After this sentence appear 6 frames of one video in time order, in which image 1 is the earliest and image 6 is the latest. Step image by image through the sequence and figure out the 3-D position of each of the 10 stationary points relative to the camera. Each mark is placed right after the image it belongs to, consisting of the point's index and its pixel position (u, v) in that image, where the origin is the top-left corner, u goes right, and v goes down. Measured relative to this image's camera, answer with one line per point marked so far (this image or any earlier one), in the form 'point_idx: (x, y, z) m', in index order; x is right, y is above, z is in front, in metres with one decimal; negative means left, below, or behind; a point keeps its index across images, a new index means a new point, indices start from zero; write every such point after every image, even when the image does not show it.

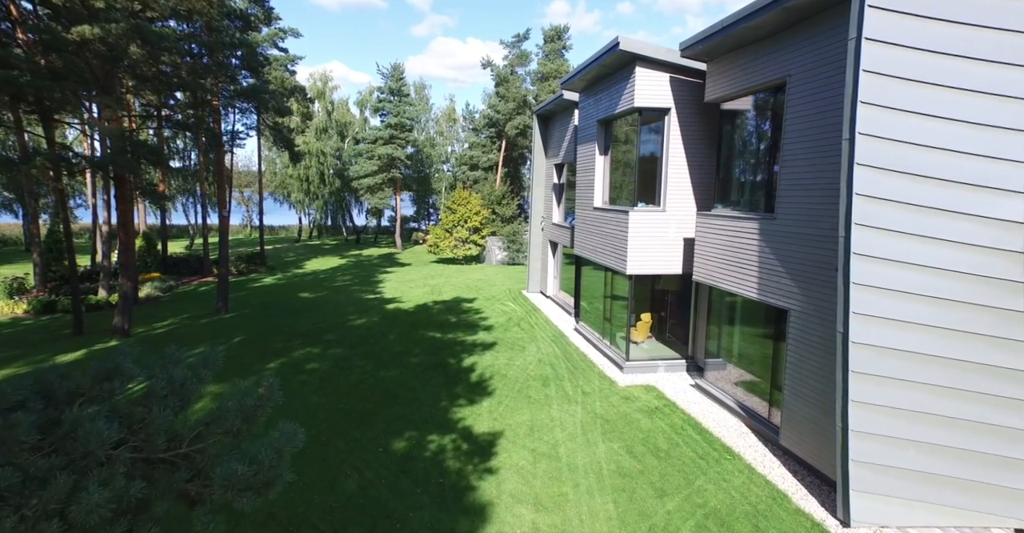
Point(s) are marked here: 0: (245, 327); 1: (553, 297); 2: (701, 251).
0: (-7.0, -1.6, +14.1) m
1: (+1.4, -1.0, +17.7) m
2: (+3.3, +0.3, +9.3) m
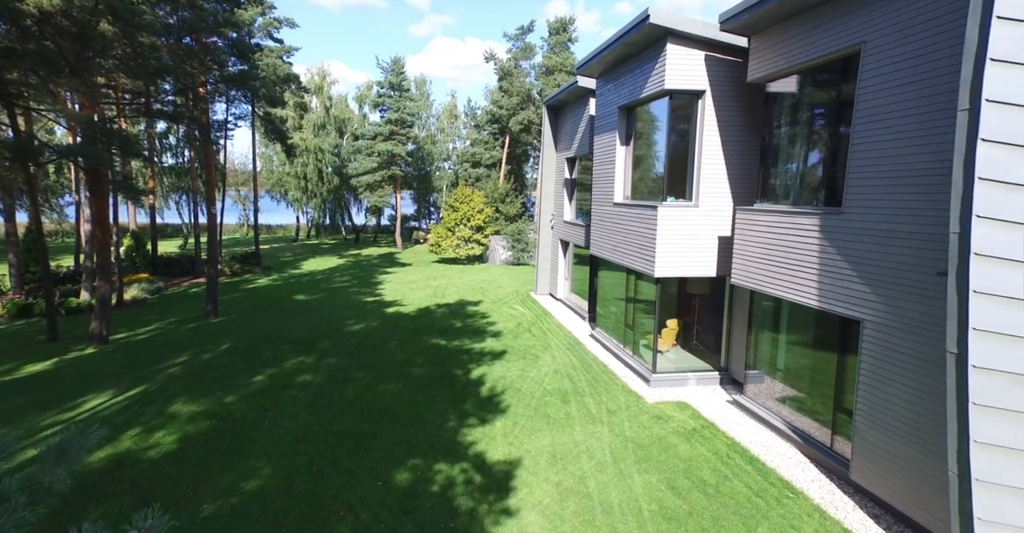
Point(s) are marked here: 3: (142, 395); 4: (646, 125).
0: (-6.8, -1.6, +13.0) m
1: (+1.6, -1.0, +16.7) m
2: (+3.5, +0.3, +8.2) m
3: (-5.7, -2.0, +8.3) m
4: (+2.5, +2.6, +10.1) m
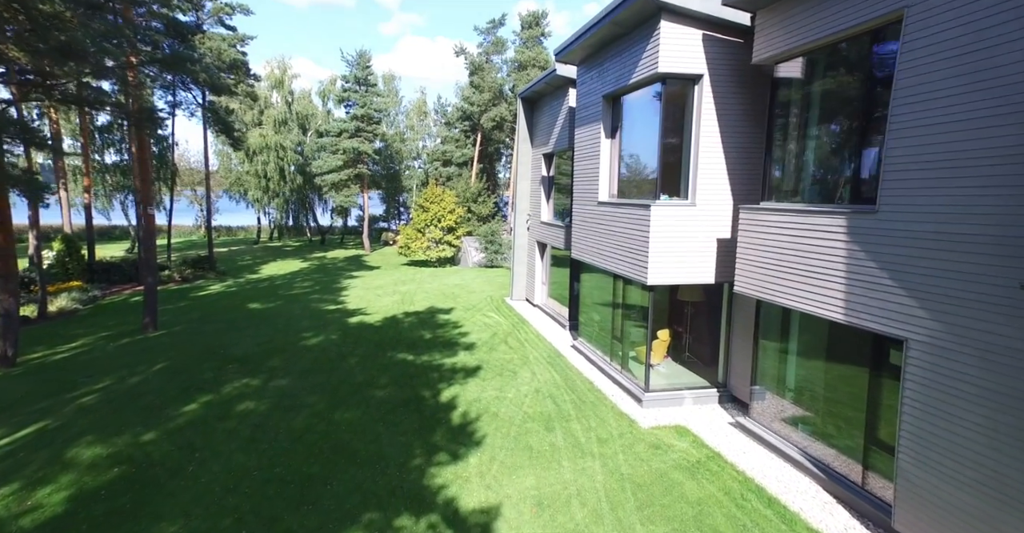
0: (-7.3, -1.8, +11.6) m
1: (+0.9, -1.1, +15.6) m
2: (+3.2, +0.2, +7.3) m
3: (-6.0, -2.2, +6.8) m
4: (+2.1, +2.5, +9.0) m
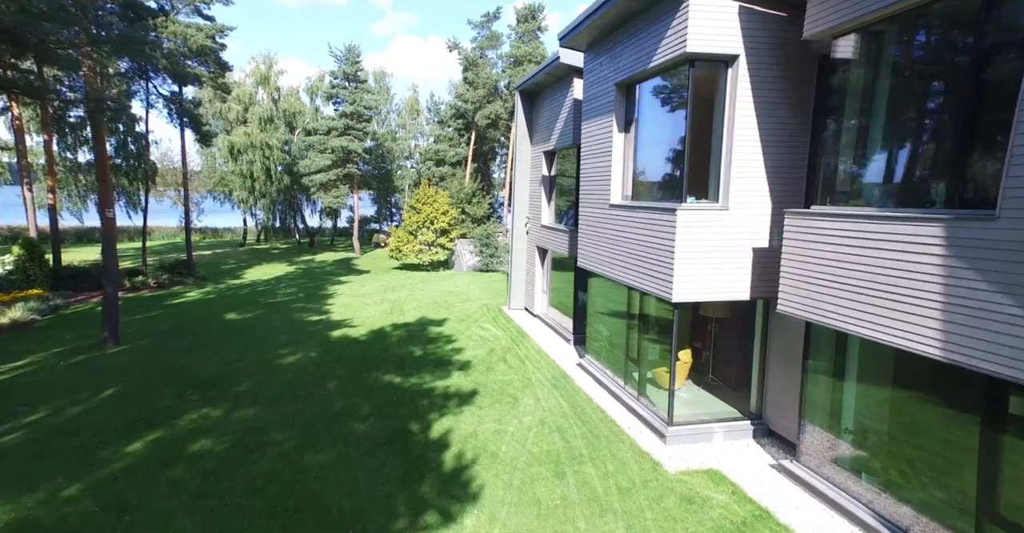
0: (-7.3, -2.0, +10.3) m
1: (+0.8, -1.3, +14.4) m
2: (+3.2, 0.0, +6.1) m
3: (-6.0, -2.4, +5.6) m
4: (+2.1, +2.3, +7.9) m
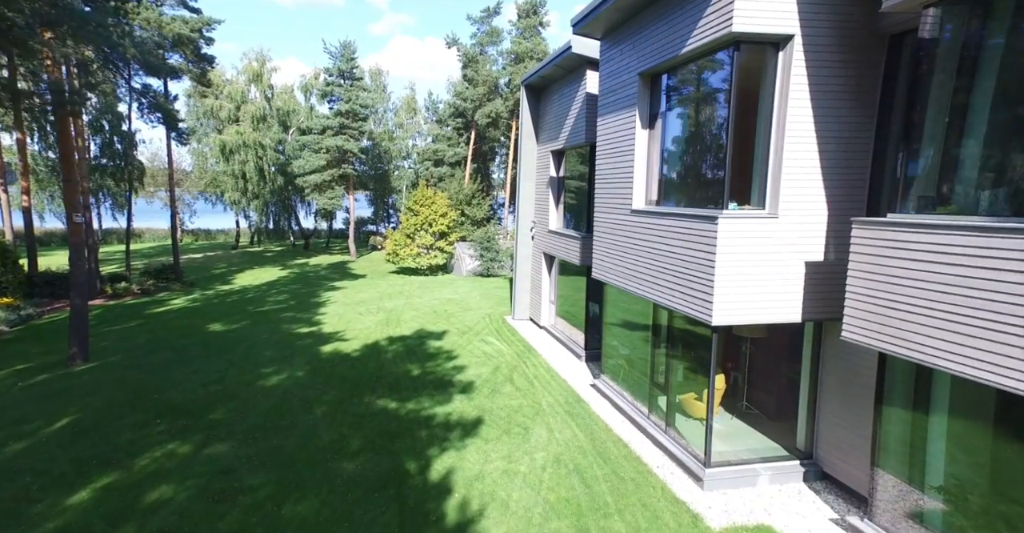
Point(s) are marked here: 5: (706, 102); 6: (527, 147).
0: (-7.2, -2.2, +9.2) m
1: (+0.9, -1.5, +13.4) m
2: (+3.4, -0.2, +5.1) m
3: (-5.8, -2.5, +4.5) m
4: (+2.2, +2.1, +6.9) m
5: (+2.4, +2.1, +6.3) m
6: (+0.4, +3.1, +14.0) m
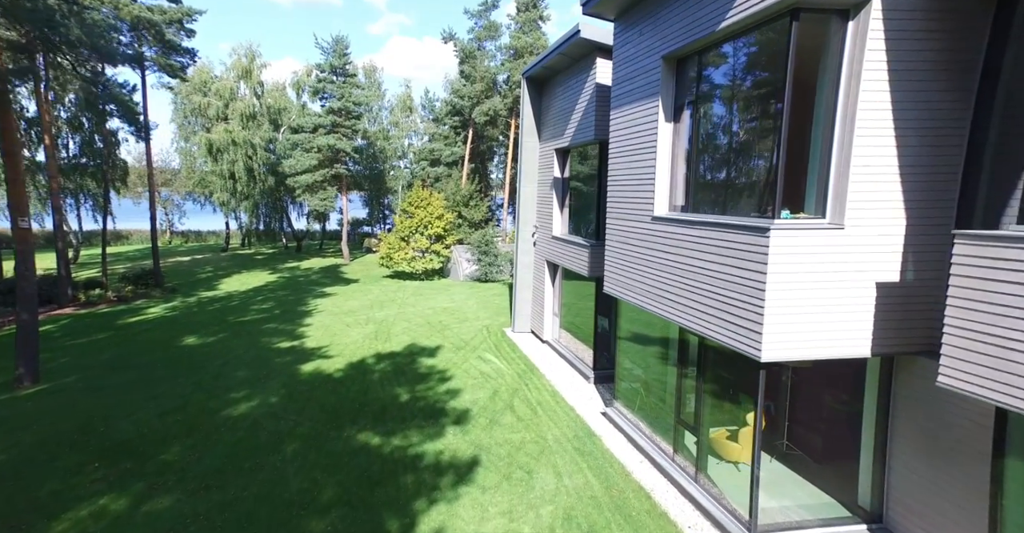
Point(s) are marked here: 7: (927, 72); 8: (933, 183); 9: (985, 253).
0: (-7.2, -2.4, +8.0) m
1: (+0.9, -1.7, +12.3) m
2: (+3.4, -0.4, +3.9) m
3: (-5.8, -2.7, +3.4) m
4: (+2.2, +1.9, +5.7) m
5: (+2.4, +1.9, +5.1) m
6: (+0.4, +2.9, +12.9) m
7: (+3.6, +1.7, +4.6) m
8: (+3.7, +0.8, +4.8) m
9: (+3.4, +0.1, +3.9) m
